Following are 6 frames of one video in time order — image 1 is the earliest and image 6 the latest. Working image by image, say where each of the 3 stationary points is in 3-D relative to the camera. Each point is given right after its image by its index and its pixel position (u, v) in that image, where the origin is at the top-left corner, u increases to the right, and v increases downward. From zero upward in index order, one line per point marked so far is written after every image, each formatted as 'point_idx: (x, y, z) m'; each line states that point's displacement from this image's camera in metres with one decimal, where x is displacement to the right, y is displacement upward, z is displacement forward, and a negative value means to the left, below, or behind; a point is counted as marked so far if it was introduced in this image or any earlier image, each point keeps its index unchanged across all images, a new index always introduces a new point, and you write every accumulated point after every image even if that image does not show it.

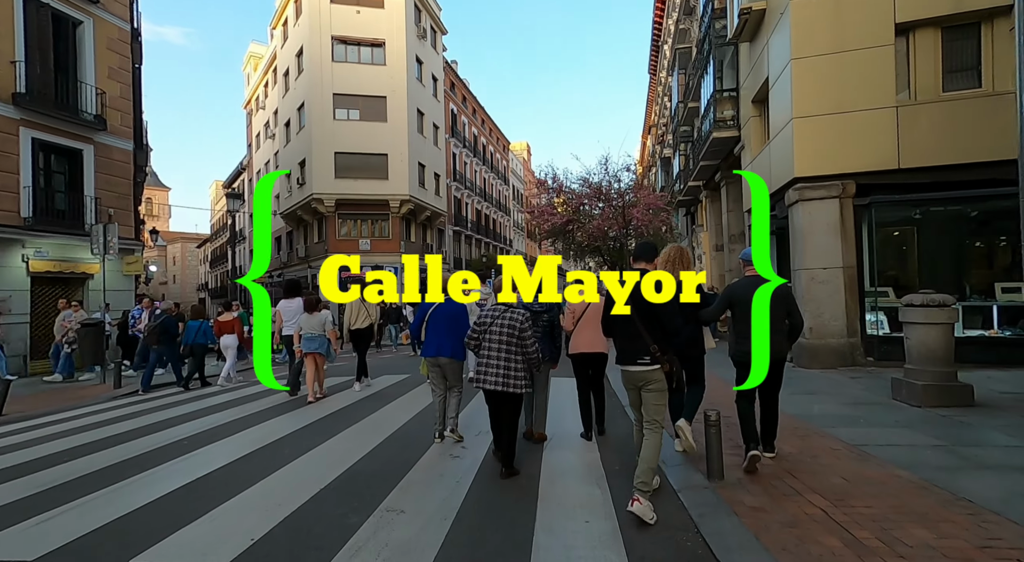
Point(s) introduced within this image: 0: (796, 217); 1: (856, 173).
0: (+5.1, +1.2, +9.6) m
1: (+5.9, +1.9, +9.3) m
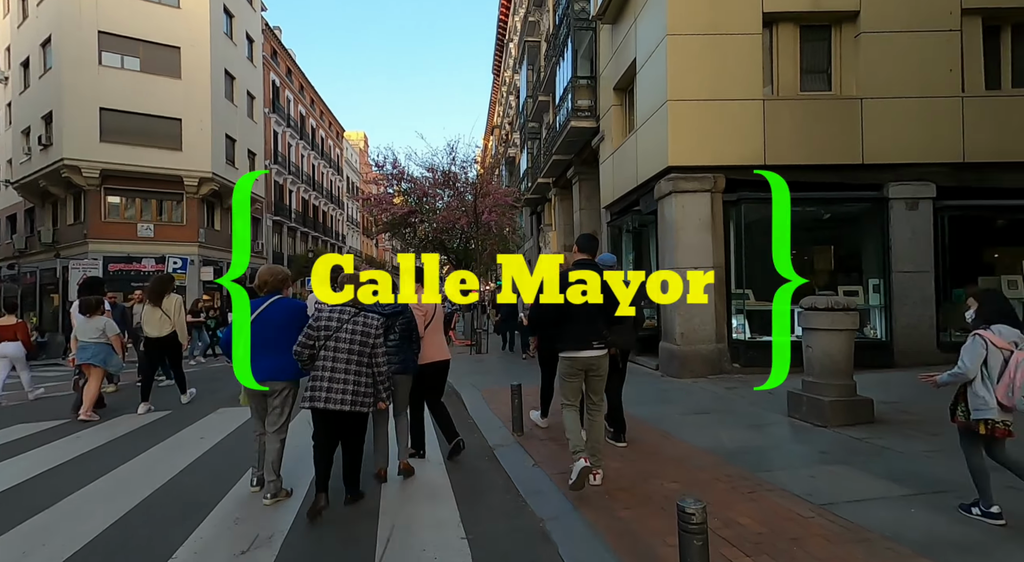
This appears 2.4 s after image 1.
0: (+2.5, +1.2, +9.0) m
1: (+3.5, +1.8, +8.9) m
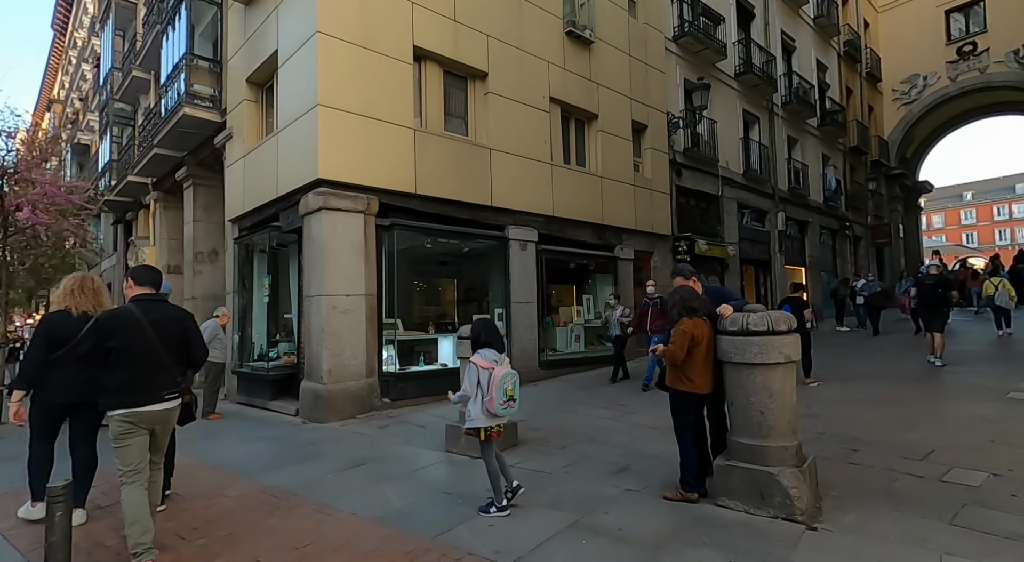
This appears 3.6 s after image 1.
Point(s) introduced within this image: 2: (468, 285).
0: (-2.8, +0.8, +8.0) m
1: (-2.0, +1.4, +8.4) m
2: (-0.9, 0.0, +10.4) m
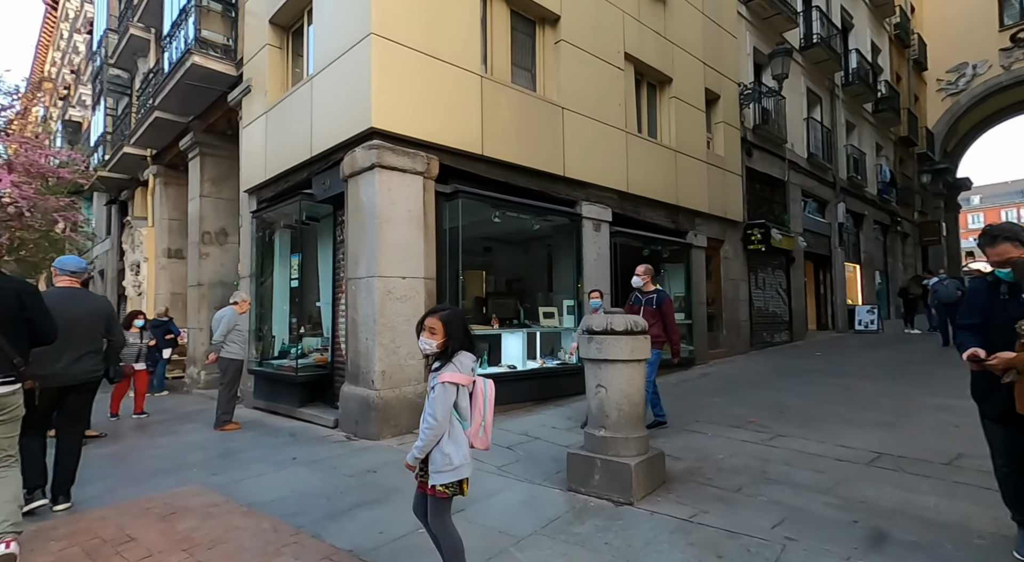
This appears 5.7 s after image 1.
0: (-1.7, +1.0, +6.3) m
1: (-0.9, +1.6, +6.8) m
2: (+0.3, +0.2, +8.7) m
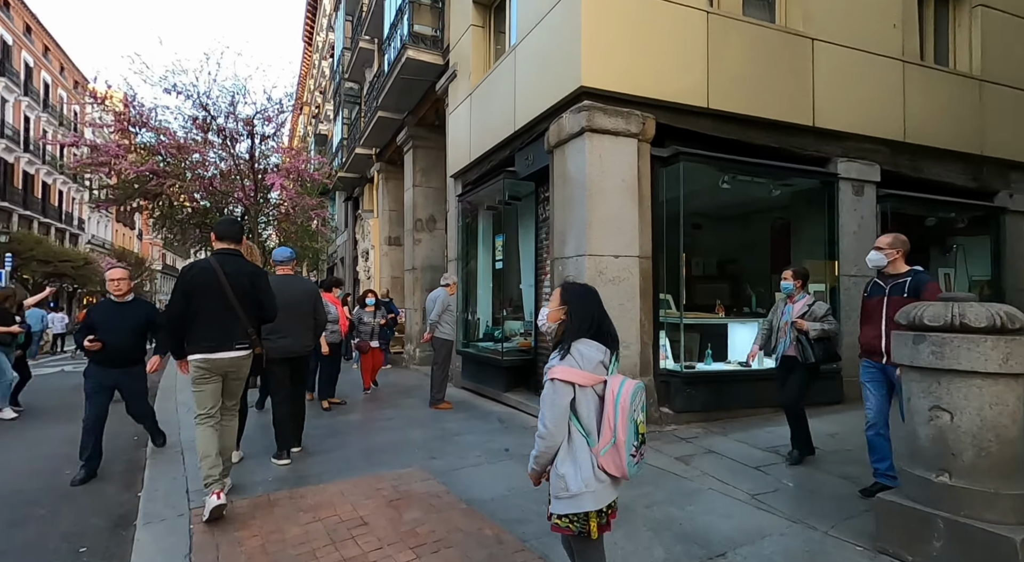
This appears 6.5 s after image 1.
0: (+0.6, +1.3, +5.6) m
1: (+1.5, +1.8, +5.8) m
2: (+3.3, +0.5, +7.2) m
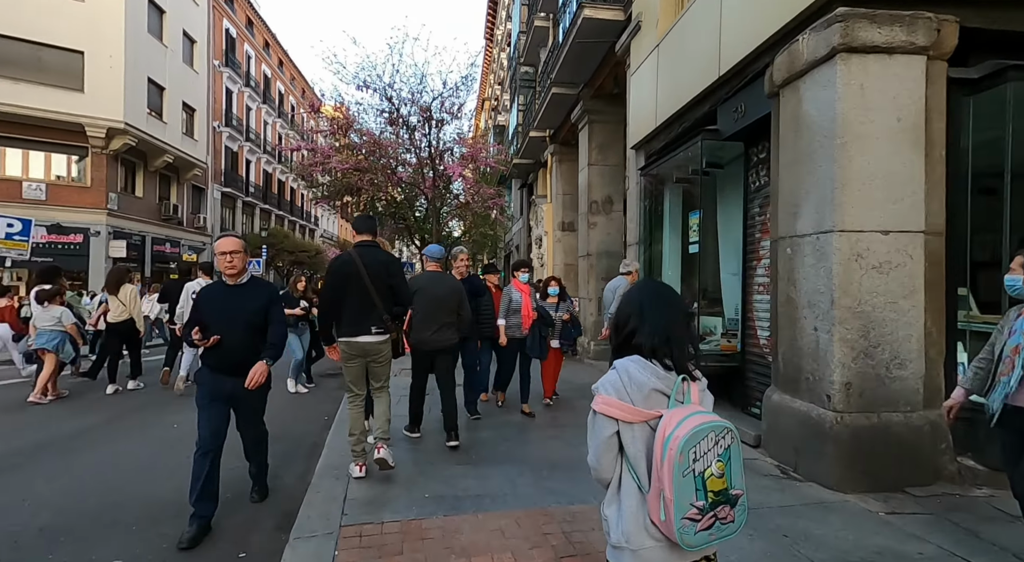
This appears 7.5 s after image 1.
0: (+2.2, +1.3, +3.9) m
1: (+3.1, +1.9, +3.7) m
2: (+5.2, +0.6, +4.6) m
